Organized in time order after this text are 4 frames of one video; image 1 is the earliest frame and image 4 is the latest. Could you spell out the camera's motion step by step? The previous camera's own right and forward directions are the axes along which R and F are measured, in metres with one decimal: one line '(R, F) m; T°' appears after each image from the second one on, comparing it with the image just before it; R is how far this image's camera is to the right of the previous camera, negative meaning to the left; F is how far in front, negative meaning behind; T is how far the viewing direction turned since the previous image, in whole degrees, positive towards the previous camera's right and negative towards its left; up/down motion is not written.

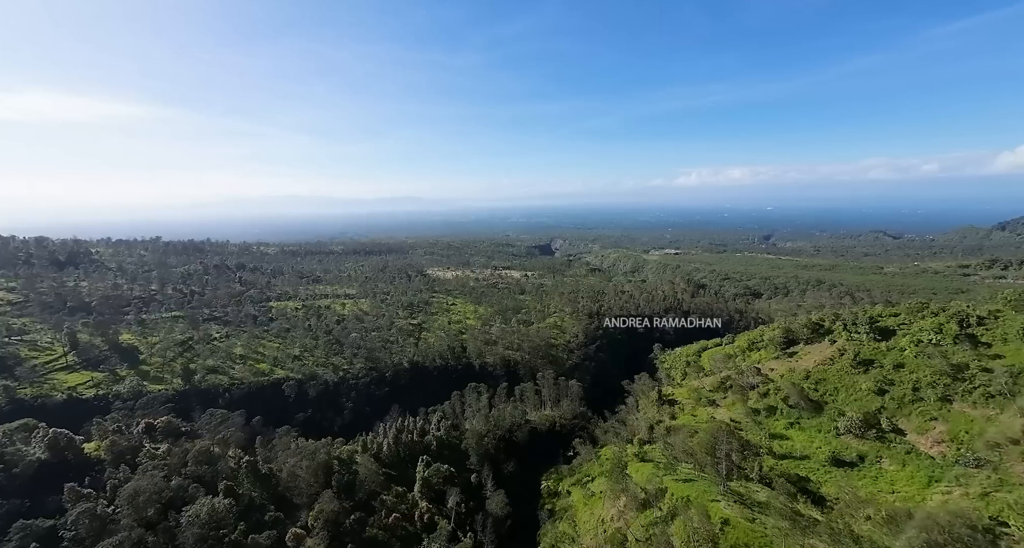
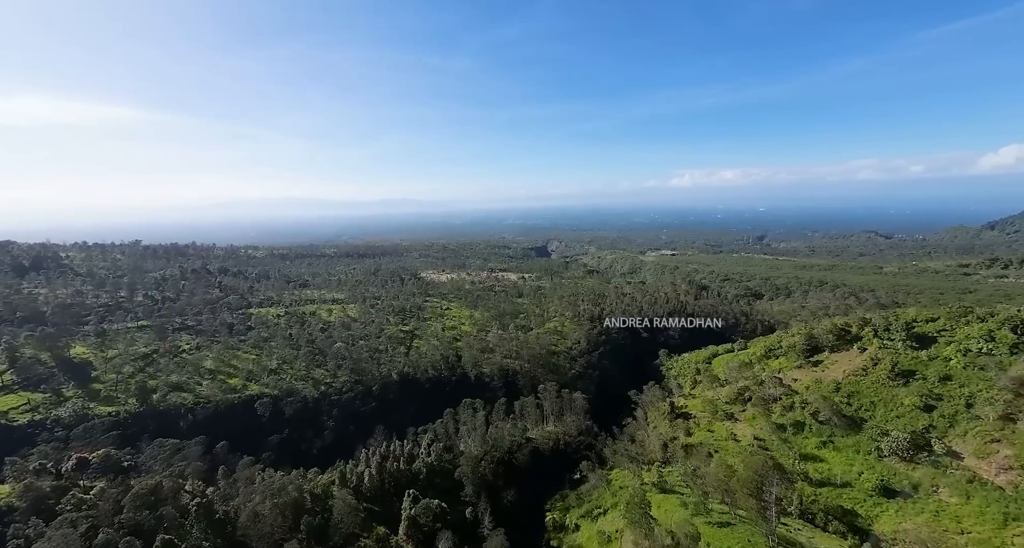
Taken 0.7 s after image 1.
(-0.2, +3.5) m; +1°
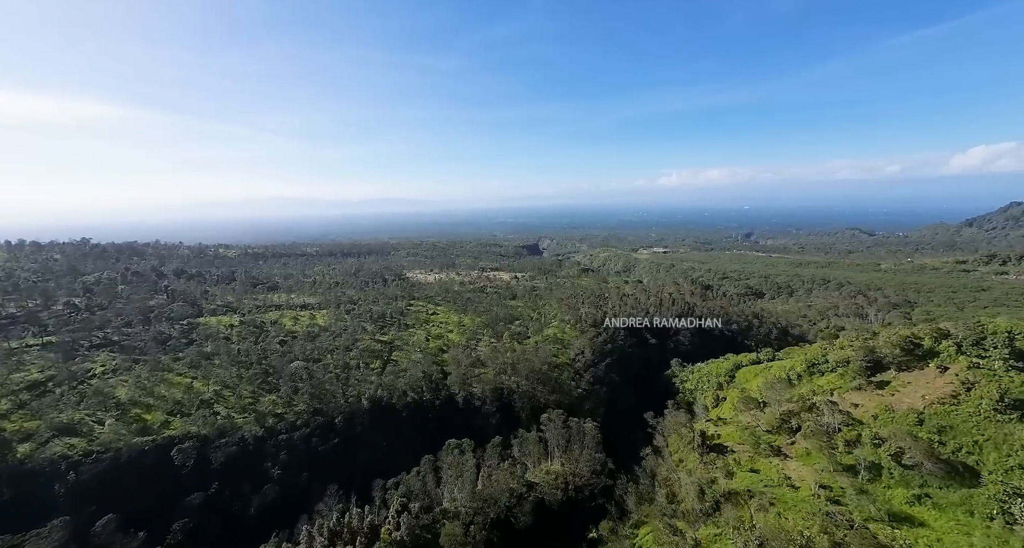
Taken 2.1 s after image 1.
(-0.4, +7.1) m; +1°
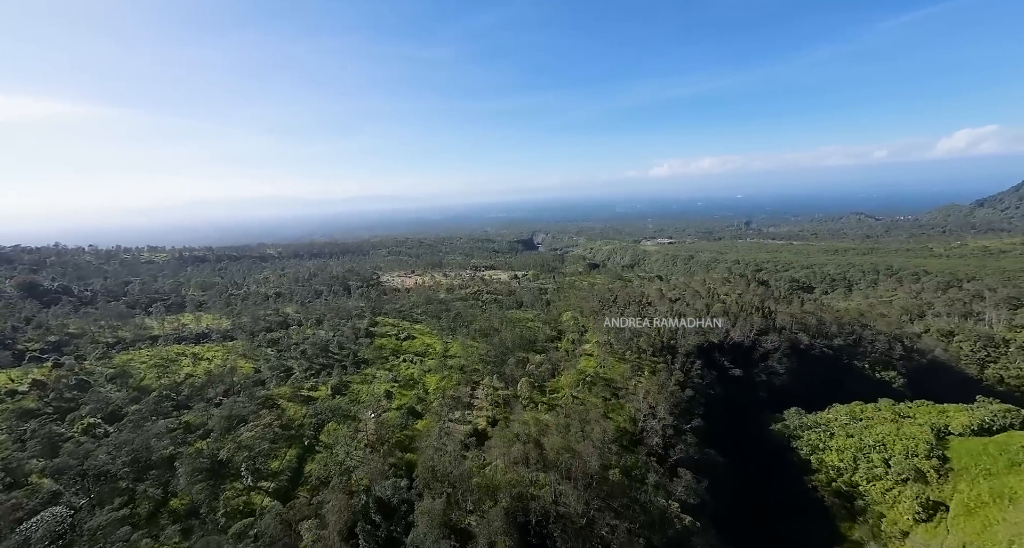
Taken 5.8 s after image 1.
(-1.5, +20.4) m; +1°
